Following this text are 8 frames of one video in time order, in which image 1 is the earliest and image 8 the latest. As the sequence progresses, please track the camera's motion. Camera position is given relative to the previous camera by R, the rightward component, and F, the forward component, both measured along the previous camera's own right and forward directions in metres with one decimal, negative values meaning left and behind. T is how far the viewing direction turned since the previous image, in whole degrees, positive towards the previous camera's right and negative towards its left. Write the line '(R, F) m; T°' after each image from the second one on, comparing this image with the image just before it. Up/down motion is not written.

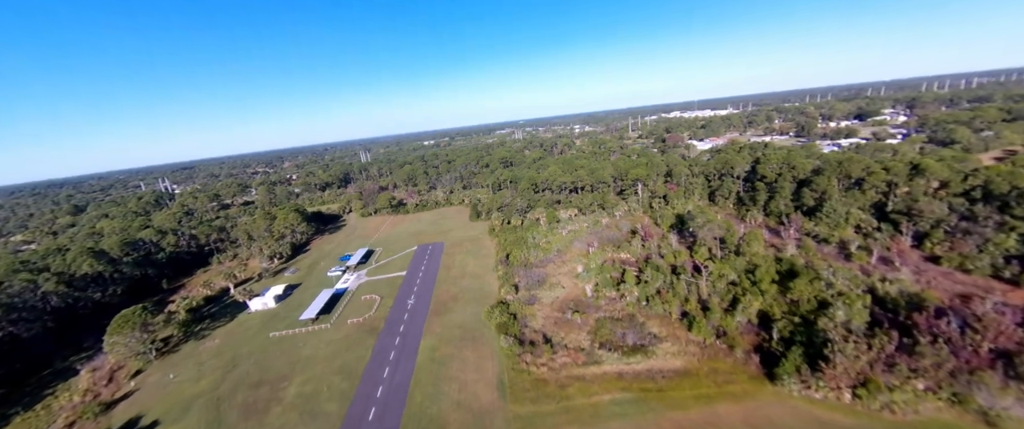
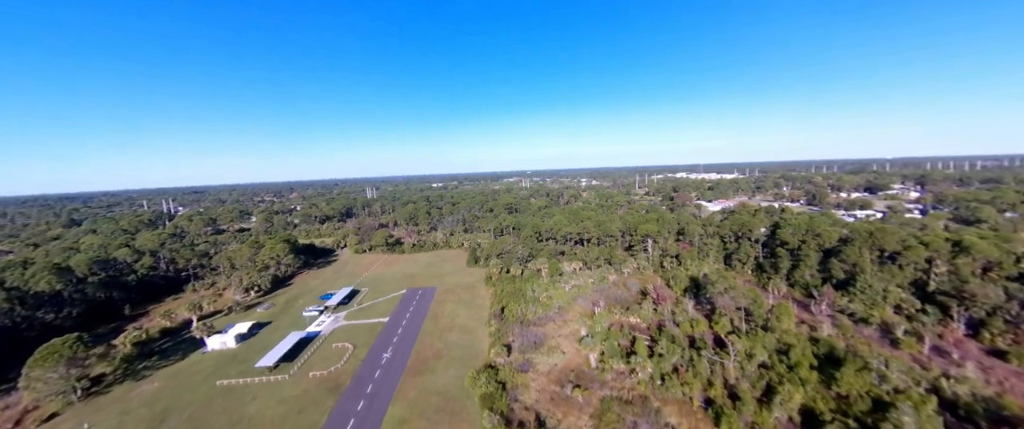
(+0.3, +3.0) m; -1°
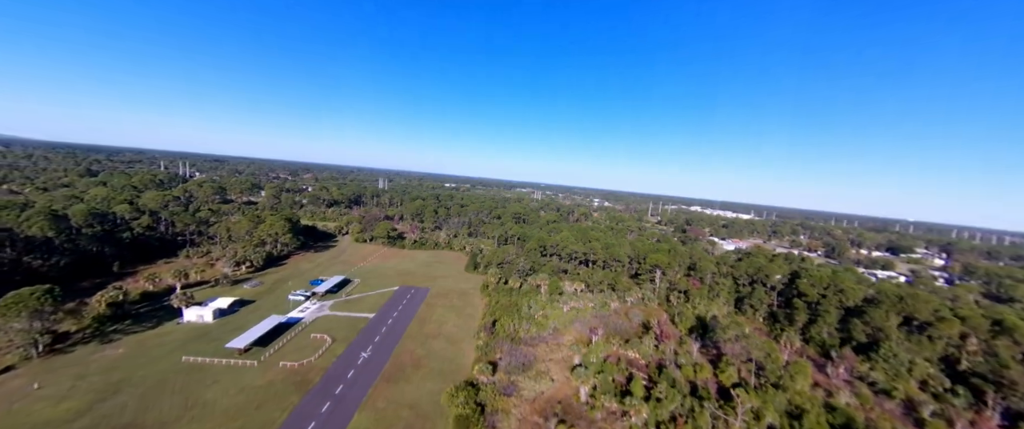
(+0.2, +1.8) m; -2°
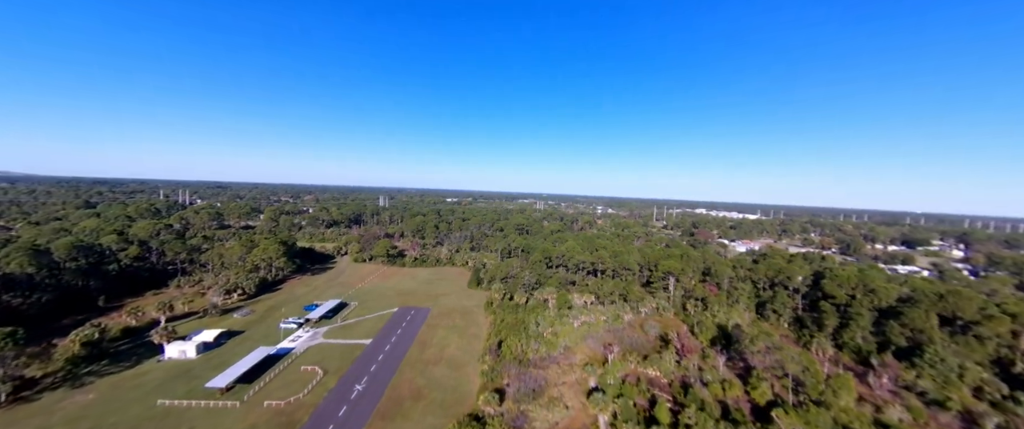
(+0.2, +2.1) m; -1°
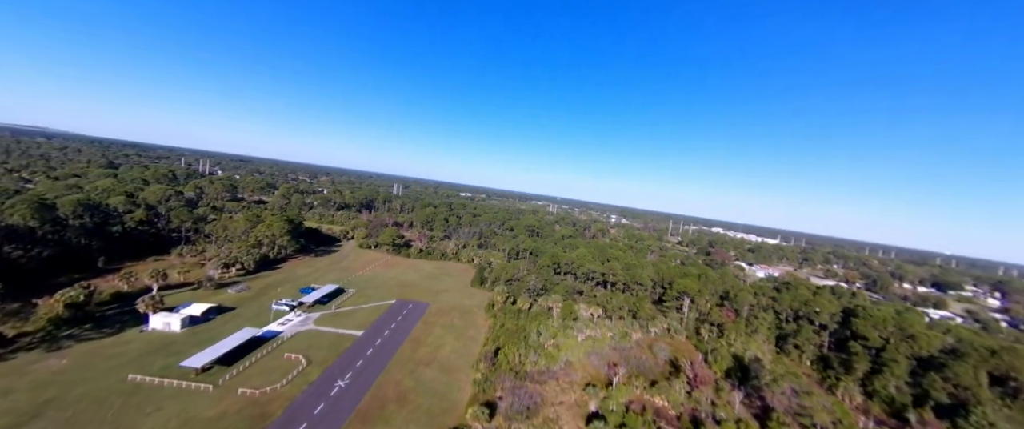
(+0.1, +2.1) m; -2°
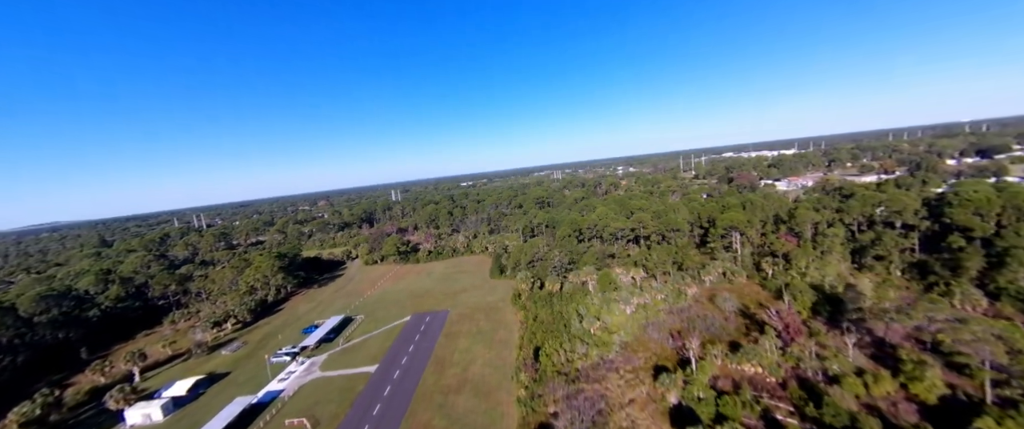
(+0.2, +5.7) m; -2°
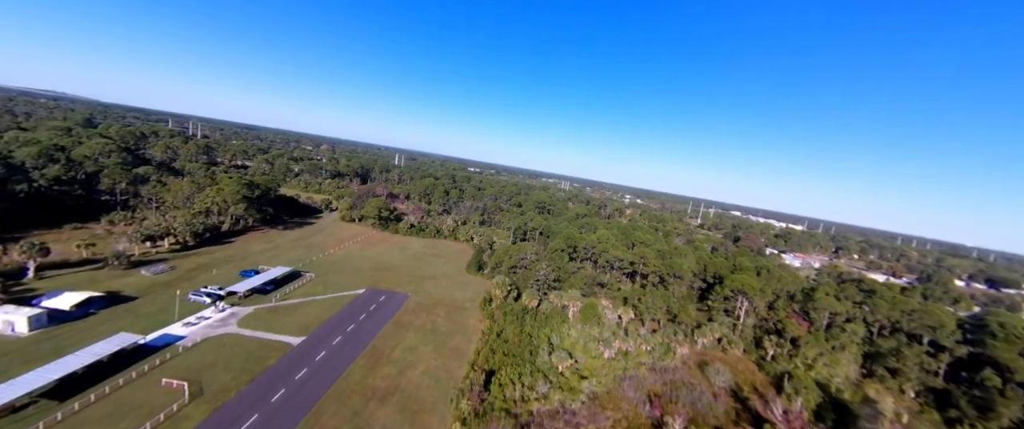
(+0.3, +4.1) m; 0°
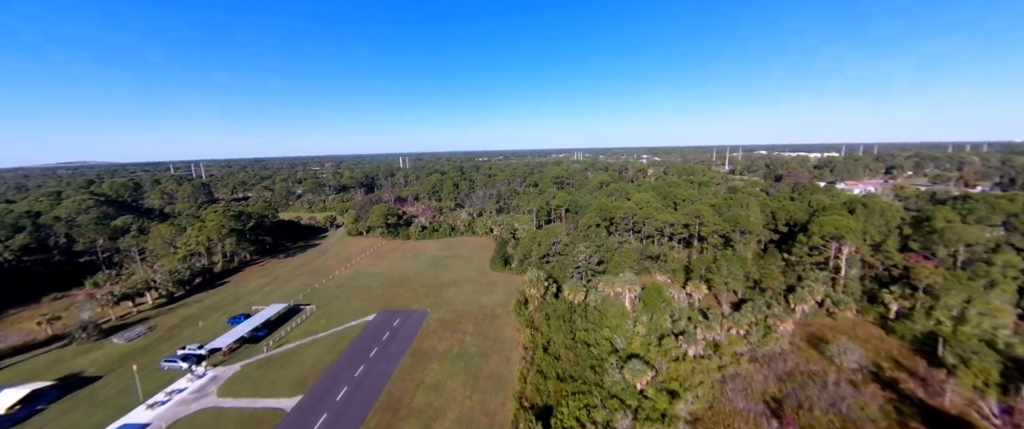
(-0.4, +5.9) m; -3°
